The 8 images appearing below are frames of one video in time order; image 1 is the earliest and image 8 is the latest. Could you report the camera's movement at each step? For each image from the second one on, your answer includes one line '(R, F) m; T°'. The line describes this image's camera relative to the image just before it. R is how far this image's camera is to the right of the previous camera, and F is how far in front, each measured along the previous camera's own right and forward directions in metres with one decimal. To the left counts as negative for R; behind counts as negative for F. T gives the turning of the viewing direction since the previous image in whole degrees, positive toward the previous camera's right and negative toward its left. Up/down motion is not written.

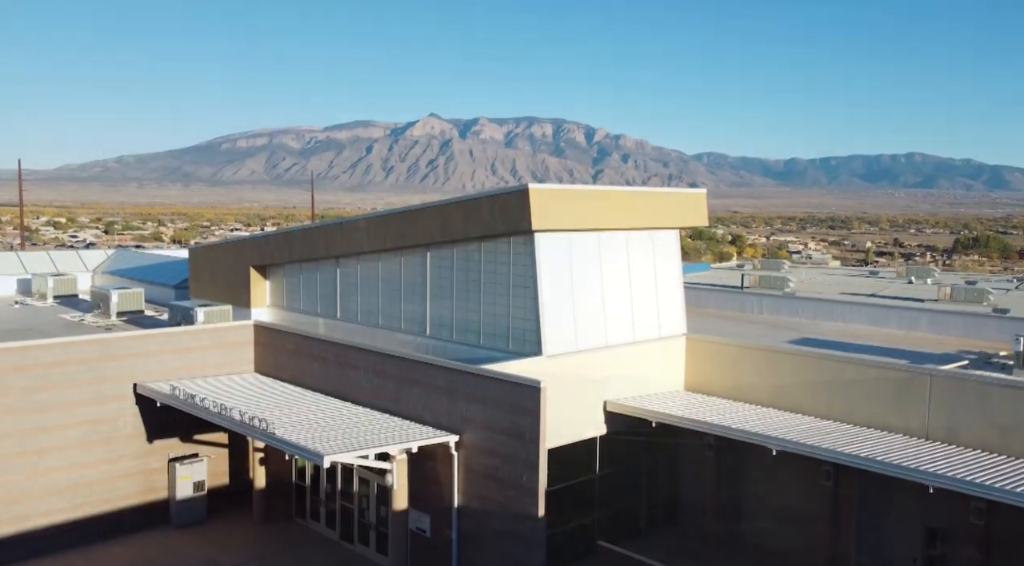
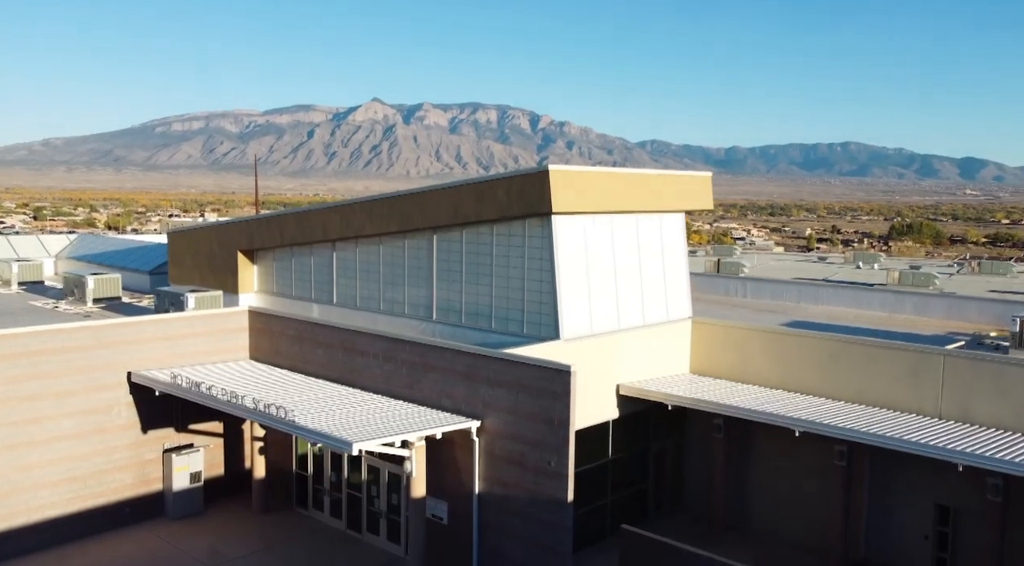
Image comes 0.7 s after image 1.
(-1.5, +0.2) m; +4°
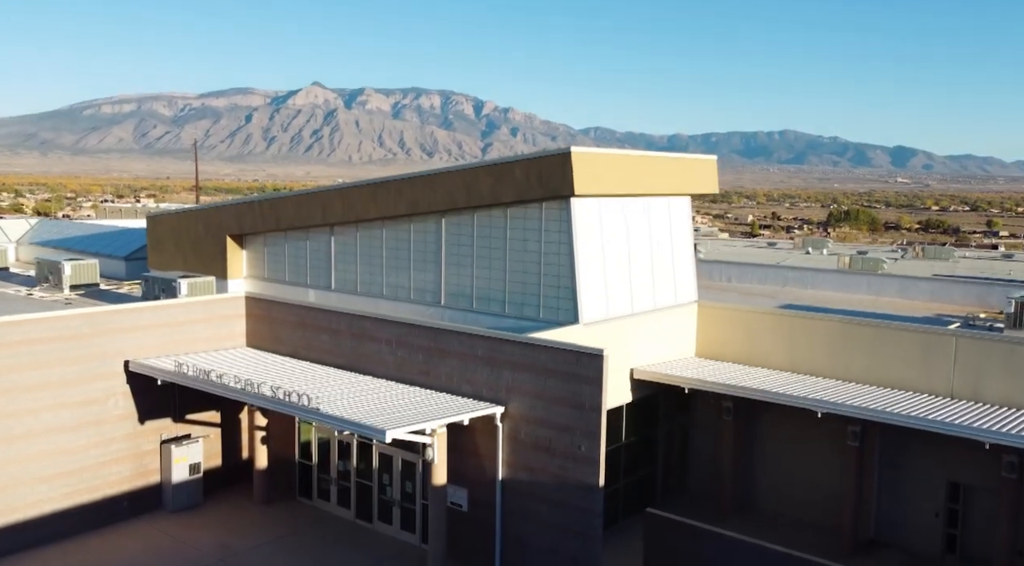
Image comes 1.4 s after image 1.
(-1.6, +0.2) m; +4°
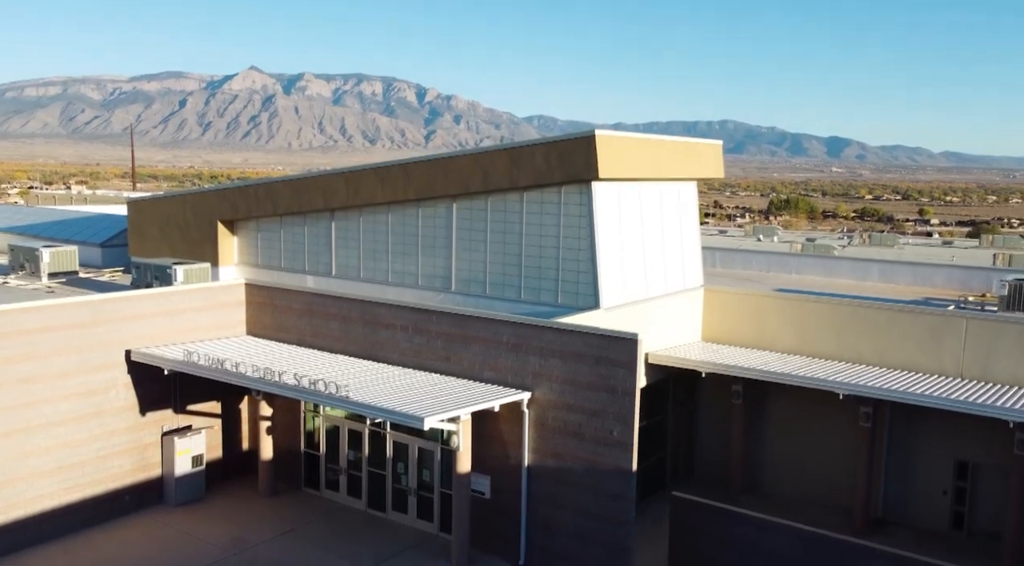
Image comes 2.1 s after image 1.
(-1.6, +0.2) m; +4°
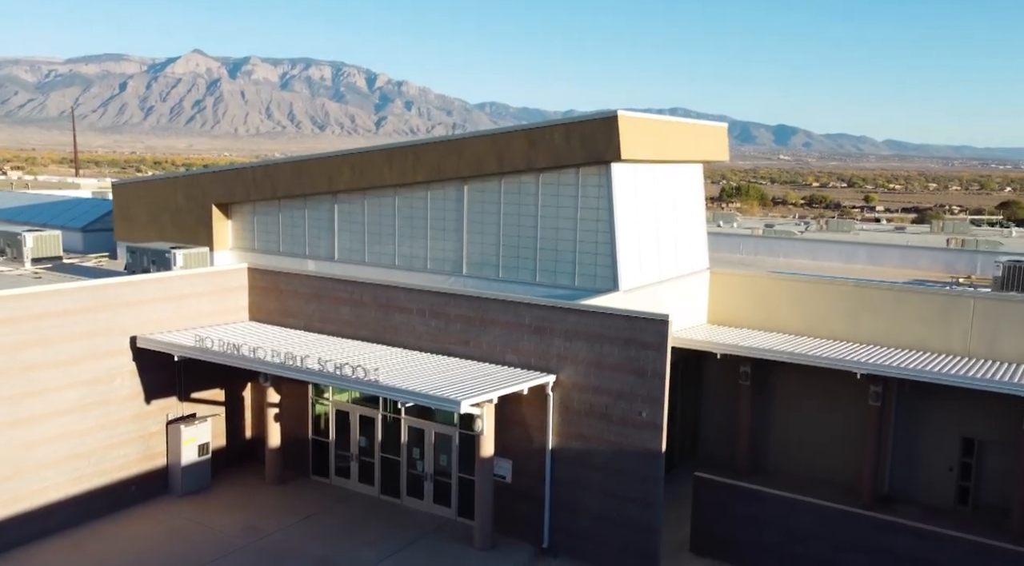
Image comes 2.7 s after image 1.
(-1.4, +0.2) m; +3°
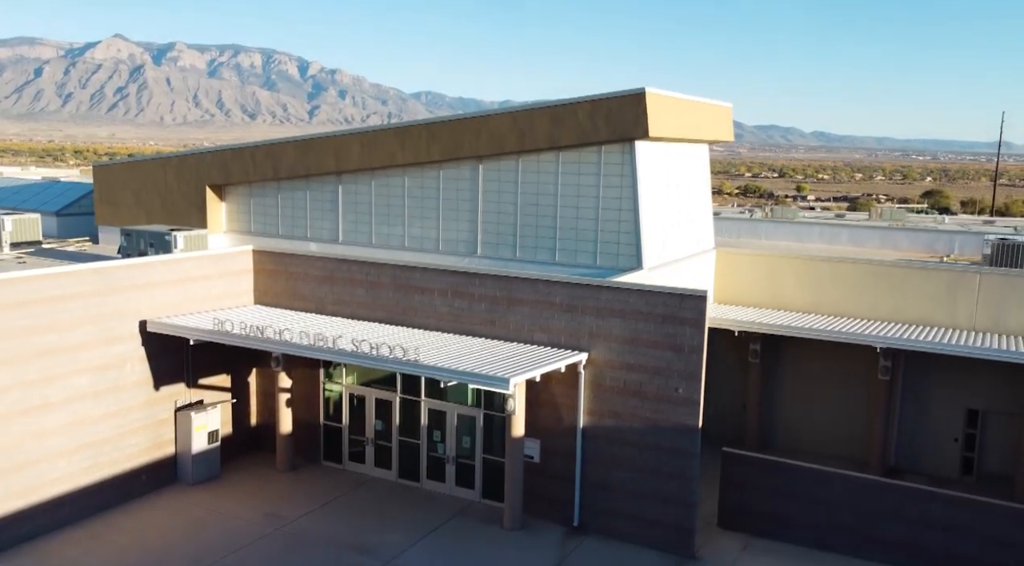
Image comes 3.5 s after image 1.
(-1.9, +0.2) m; +4°
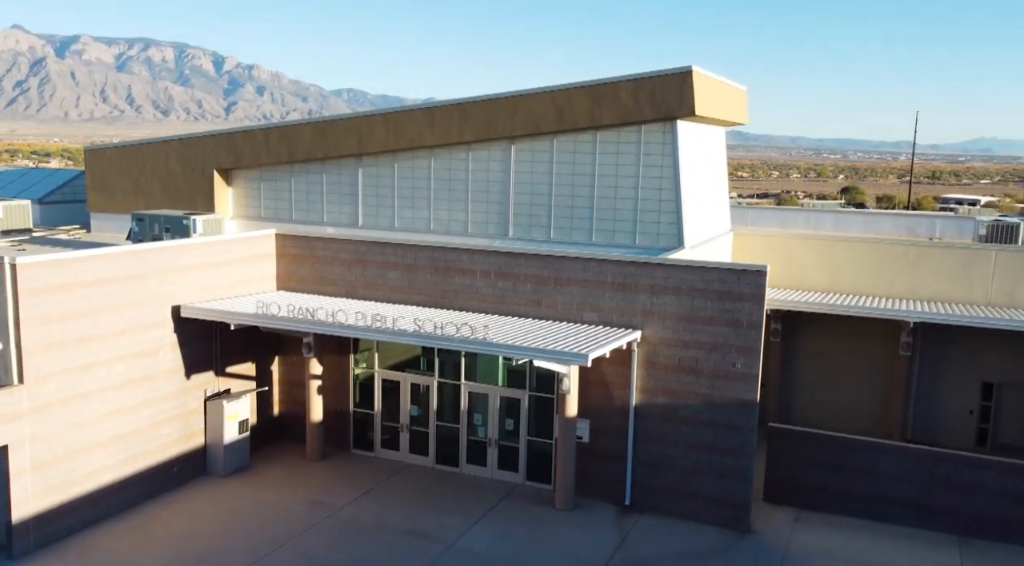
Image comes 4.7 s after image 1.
(-2.5, +0.3) m; +5°
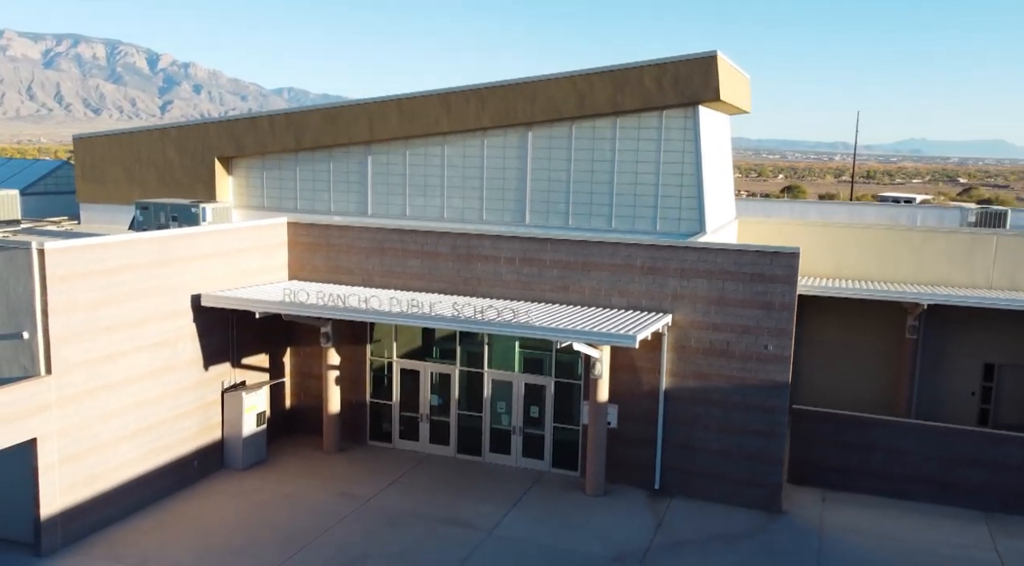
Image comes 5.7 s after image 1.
(-1.7, +0.2) m; +4°
